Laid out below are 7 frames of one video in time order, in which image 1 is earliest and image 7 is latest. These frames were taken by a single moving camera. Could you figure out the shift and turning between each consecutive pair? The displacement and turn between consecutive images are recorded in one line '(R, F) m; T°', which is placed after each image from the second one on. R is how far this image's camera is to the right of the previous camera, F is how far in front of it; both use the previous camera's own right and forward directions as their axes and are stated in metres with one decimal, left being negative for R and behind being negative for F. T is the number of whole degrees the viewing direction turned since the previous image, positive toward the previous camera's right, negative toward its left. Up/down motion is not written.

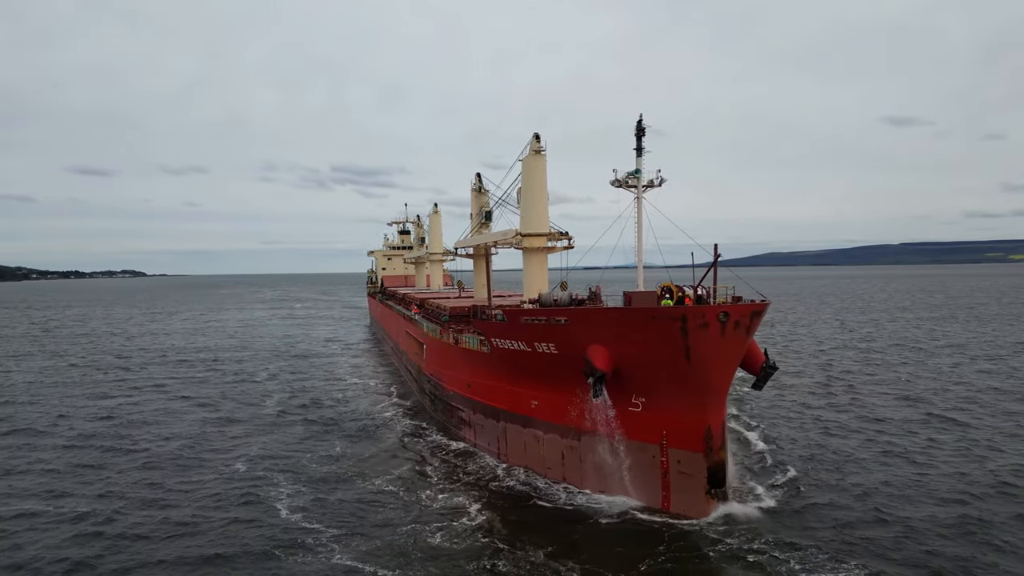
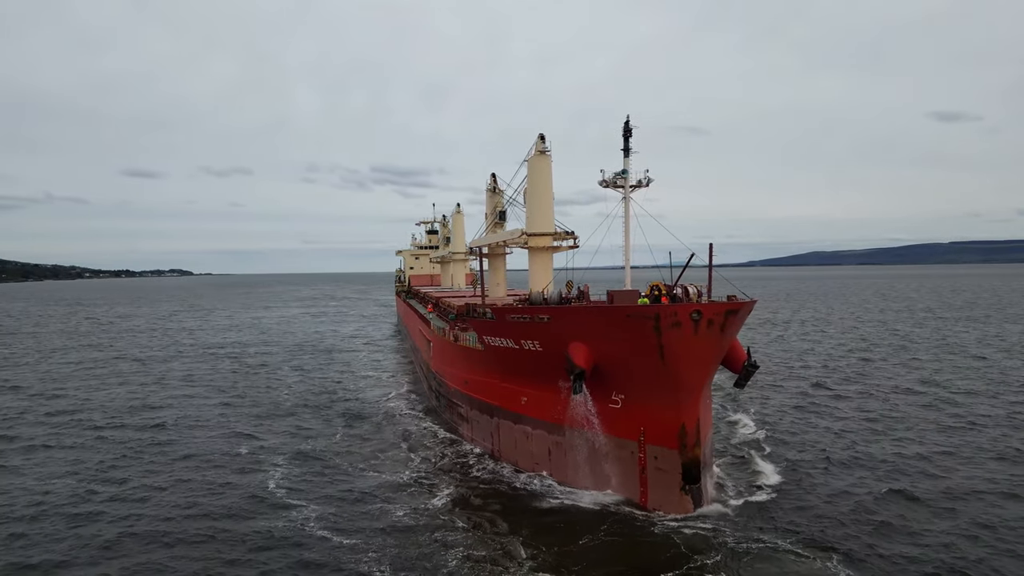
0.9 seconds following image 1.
(+1.1, -0.6) m; -3°
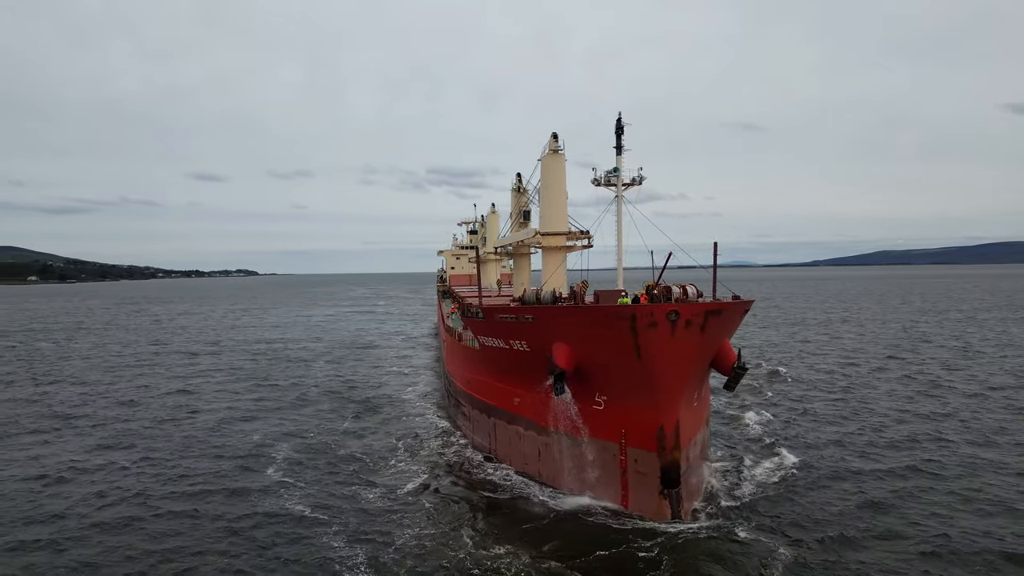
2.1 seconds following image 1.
(+1.5, +0.1) m; -5°
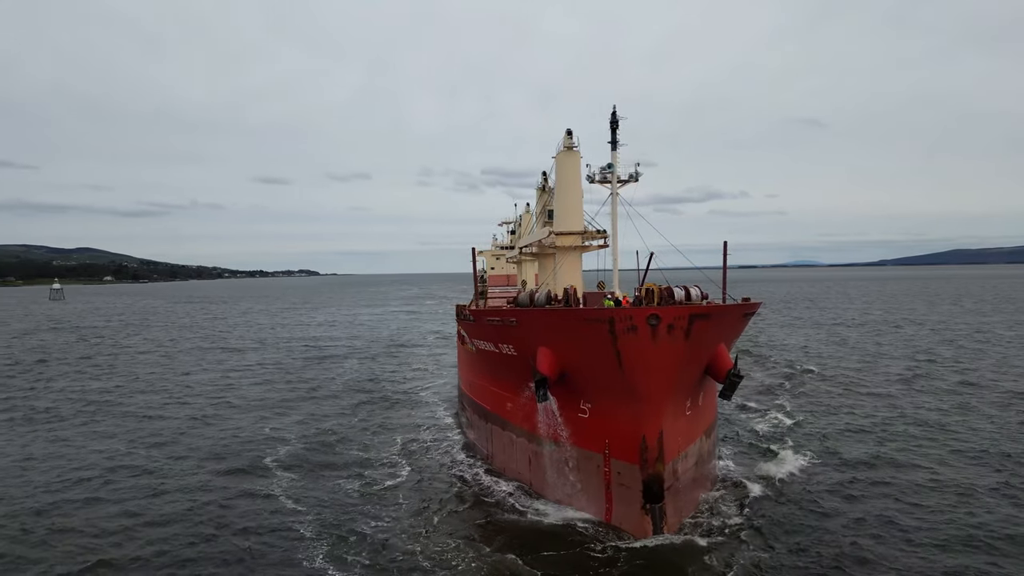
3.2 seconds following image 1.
(+1.5, +0.6) m; -5°
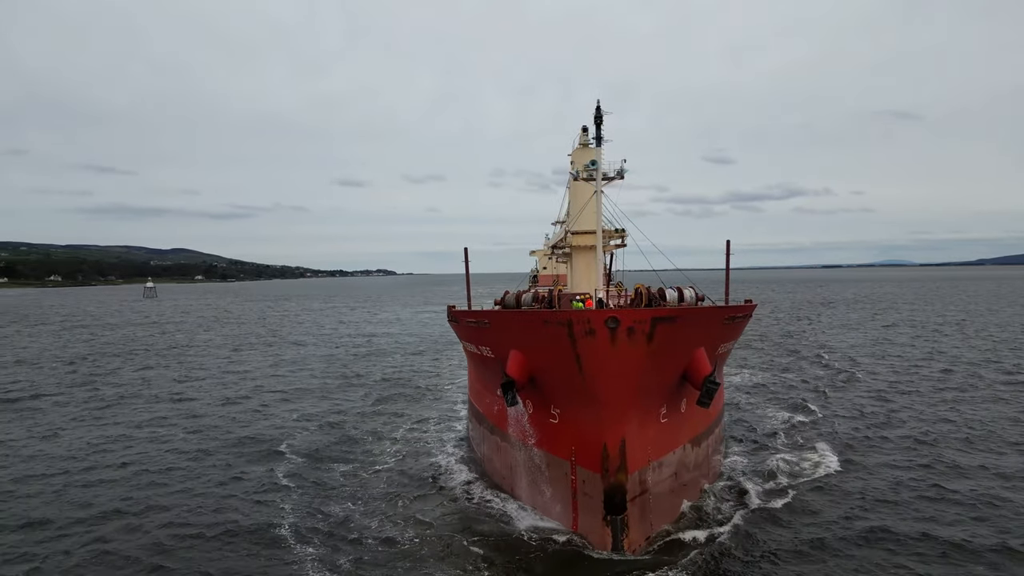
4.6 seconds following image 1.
(+2.0, +0.4) m; -6°
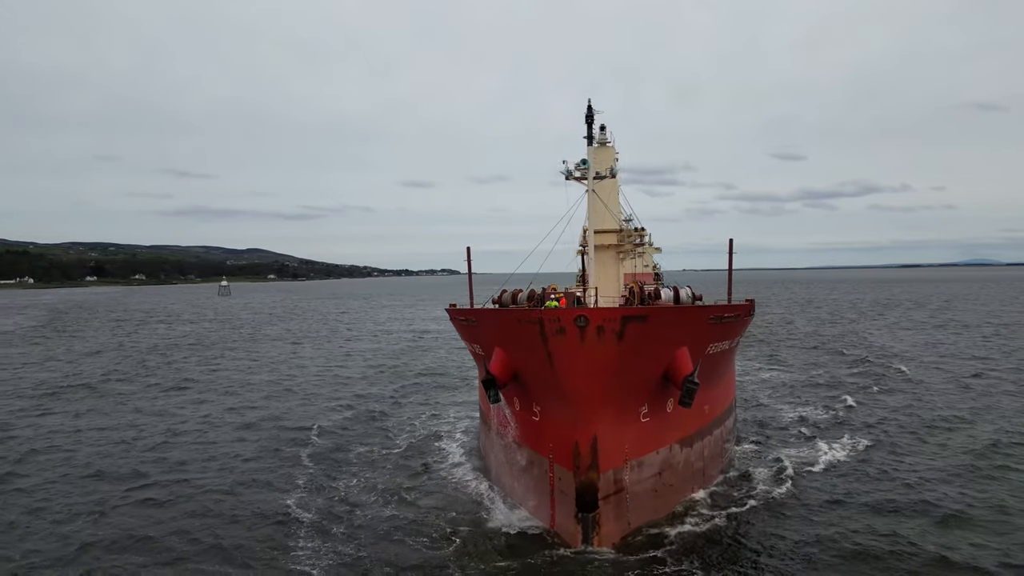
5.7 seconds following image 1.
(+1.6, -0.1) m; -5°
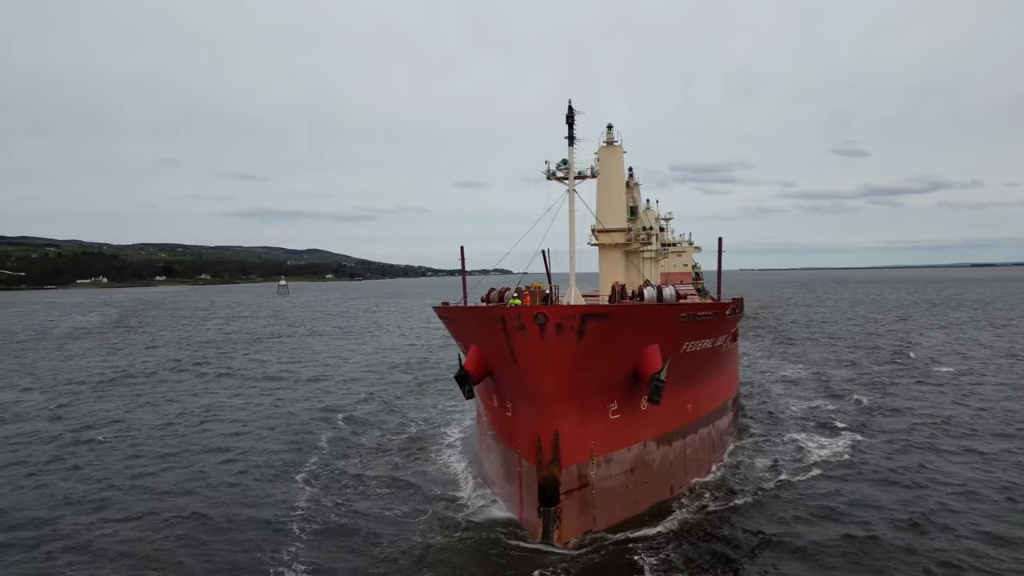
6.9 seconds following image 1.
(+1.6, -0.2) m; -4°
